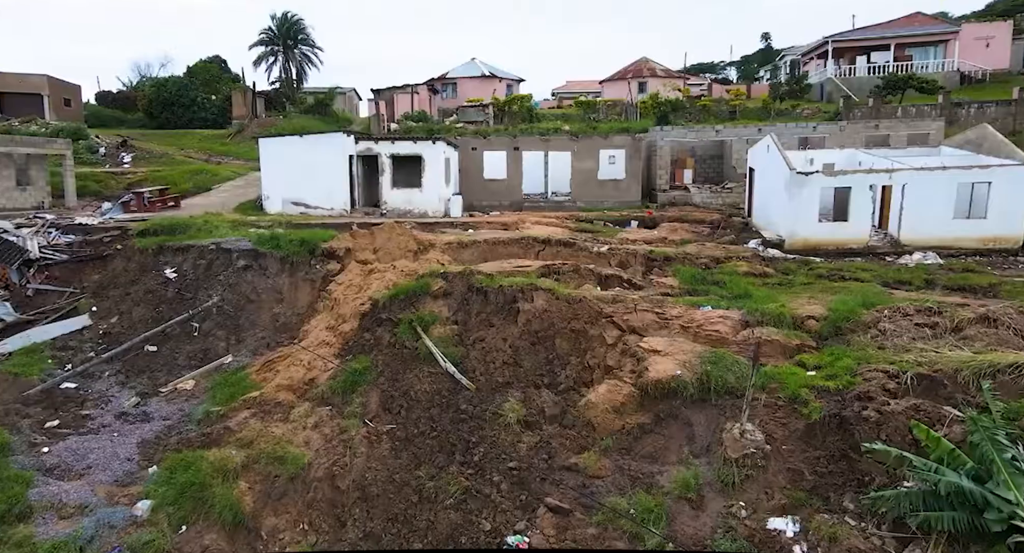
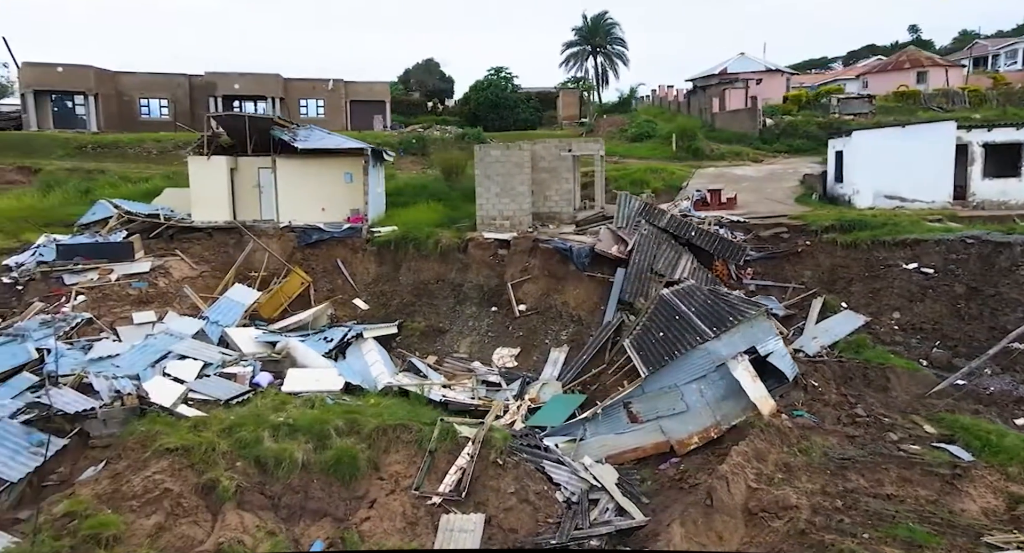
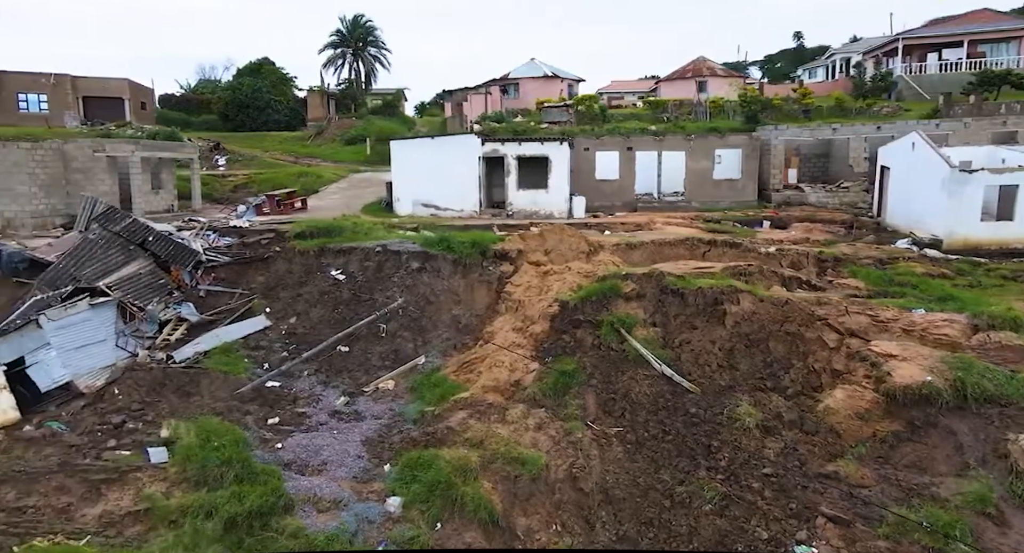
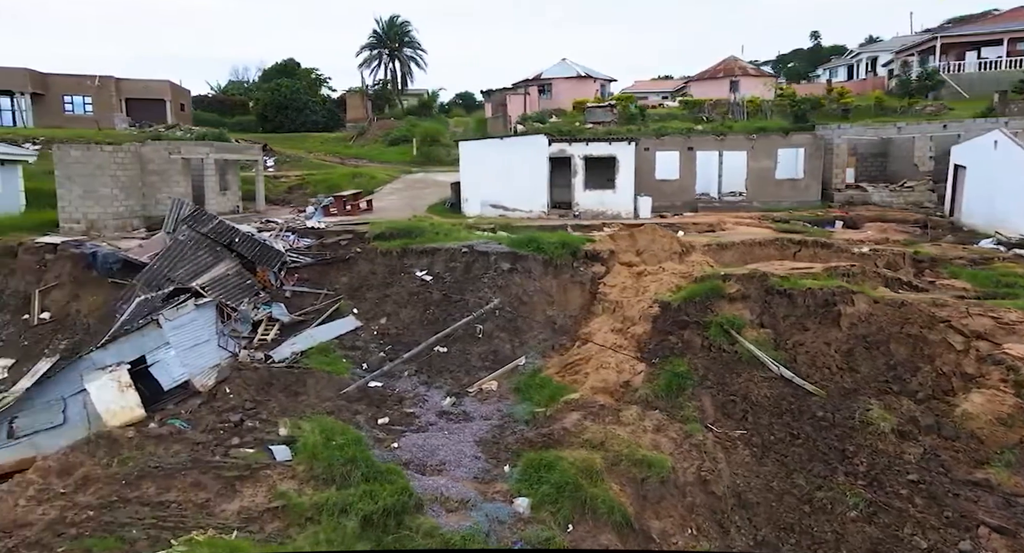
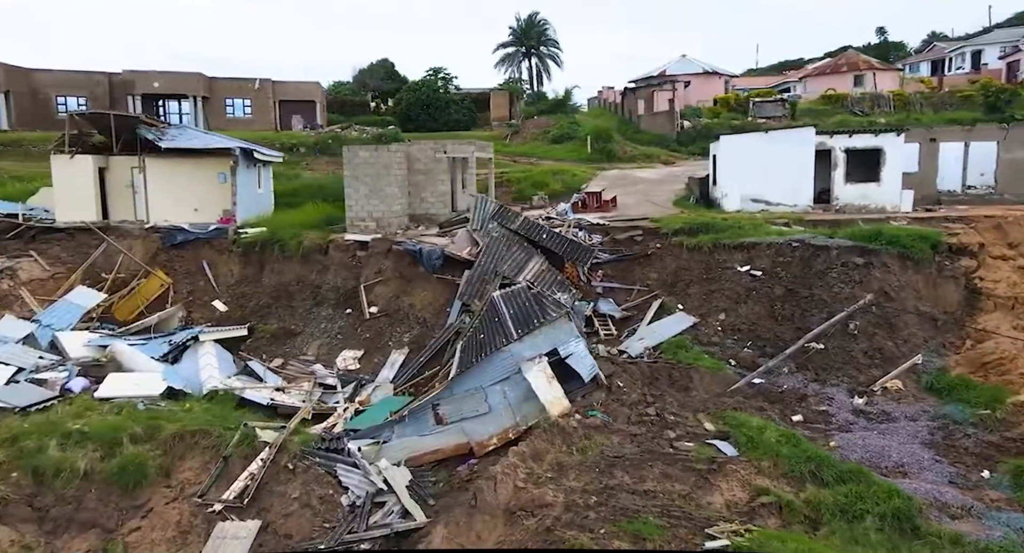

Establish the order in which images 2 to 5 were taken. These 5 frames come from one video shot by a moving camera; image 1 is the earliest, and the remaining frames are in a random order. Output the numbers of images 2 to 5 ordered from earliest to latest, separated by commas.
3, 4, 5, 2
